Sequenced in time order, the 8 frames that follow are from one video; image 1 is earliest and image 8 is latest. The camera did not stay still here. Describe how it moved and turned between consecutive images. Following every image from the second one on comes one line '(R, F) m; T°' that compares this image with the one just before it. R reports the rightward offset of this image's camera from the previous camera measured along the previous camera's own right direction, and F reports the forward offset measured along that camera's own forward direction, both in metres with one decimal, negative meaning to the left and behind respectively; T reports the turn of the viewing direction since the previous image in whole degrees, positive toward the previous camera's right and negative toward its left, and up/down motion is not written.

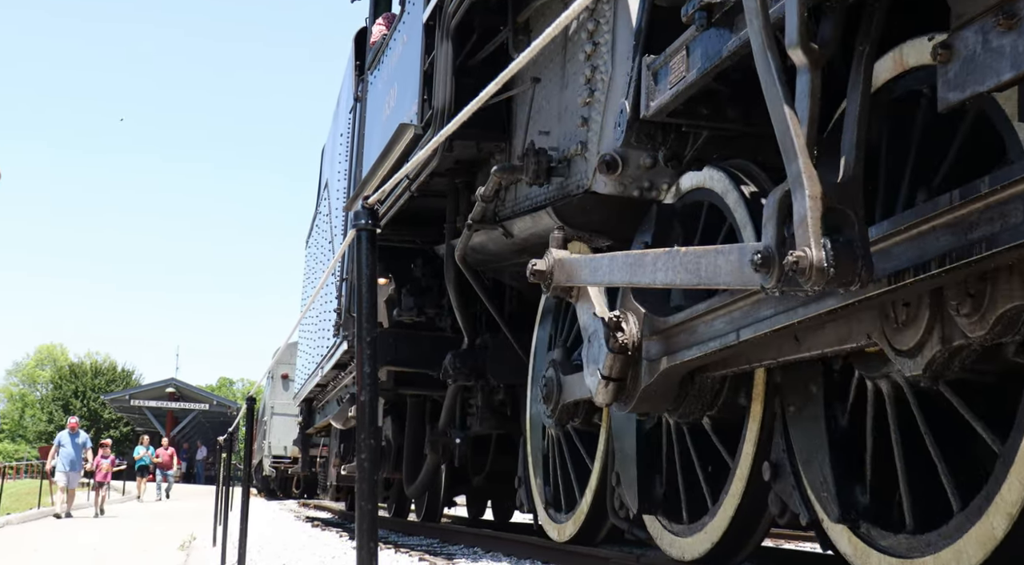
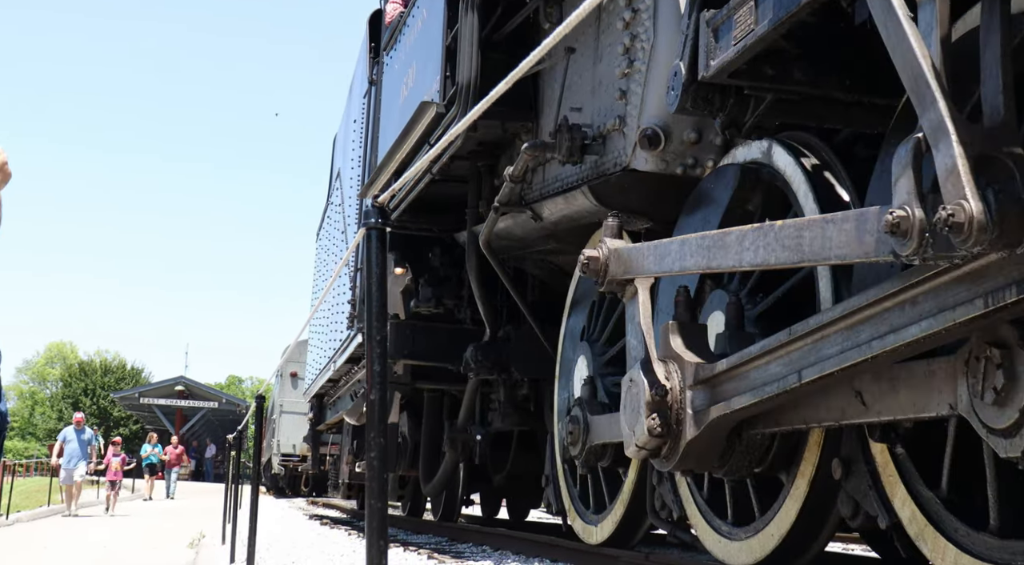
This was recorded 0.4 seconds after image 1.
(-0.1, +0.3) m; 0°
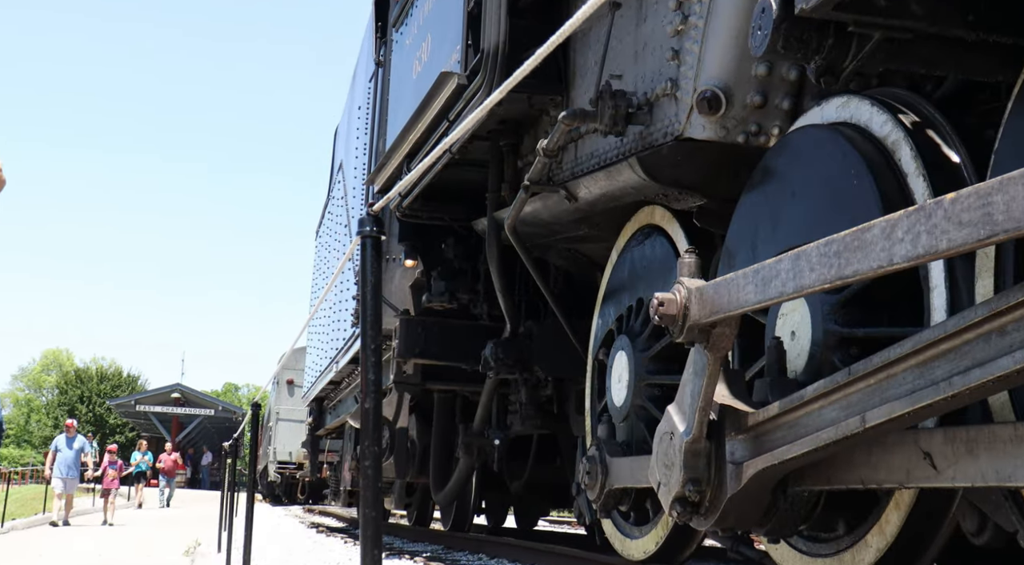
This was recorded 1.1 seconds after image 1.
(-0.2, +0.5) m; 0°
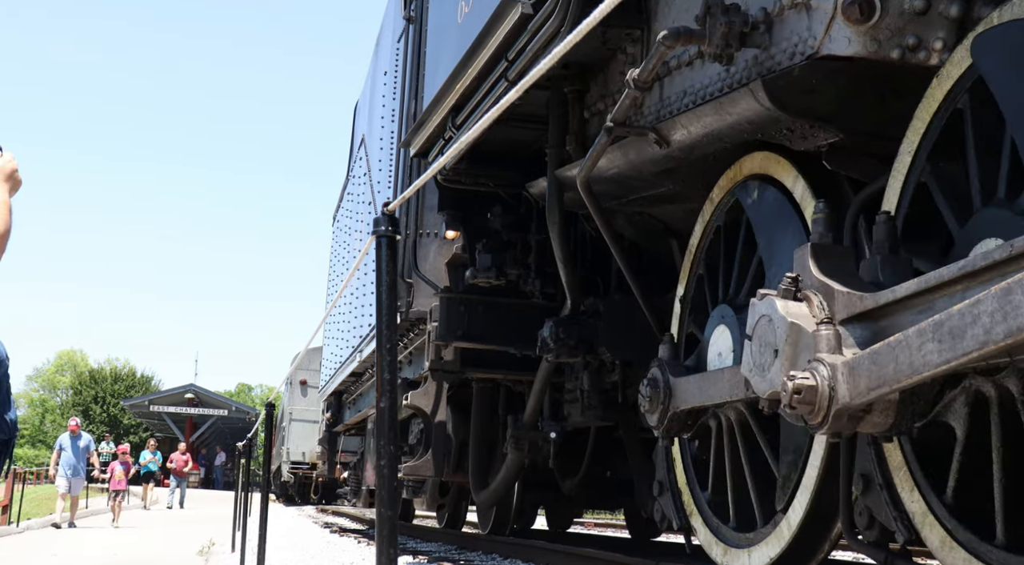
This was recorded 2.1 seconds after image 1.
(-0.3, +0.8) m; -1°
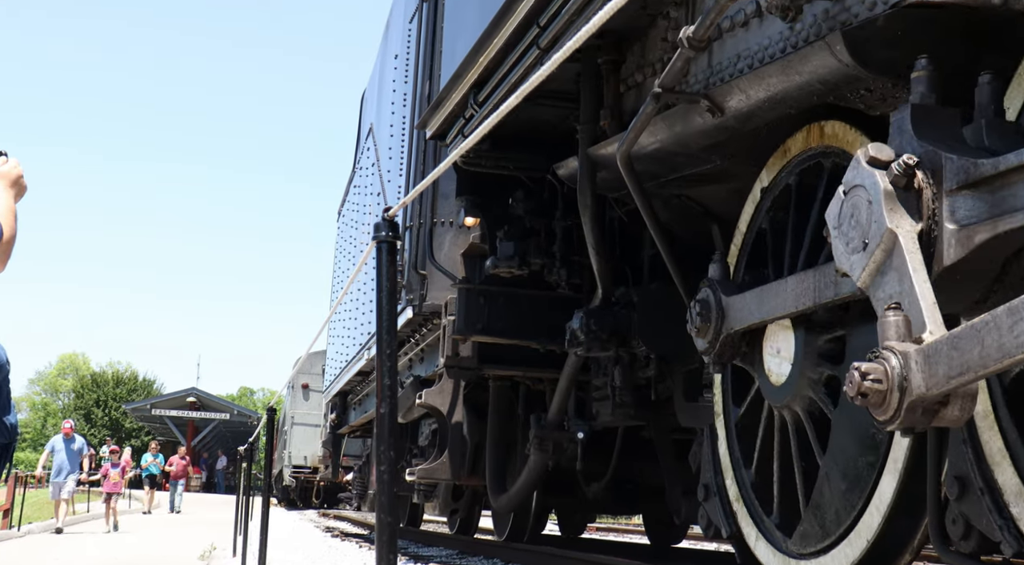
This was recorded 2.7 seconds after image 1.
(-0.1, +0.4) m; 0°
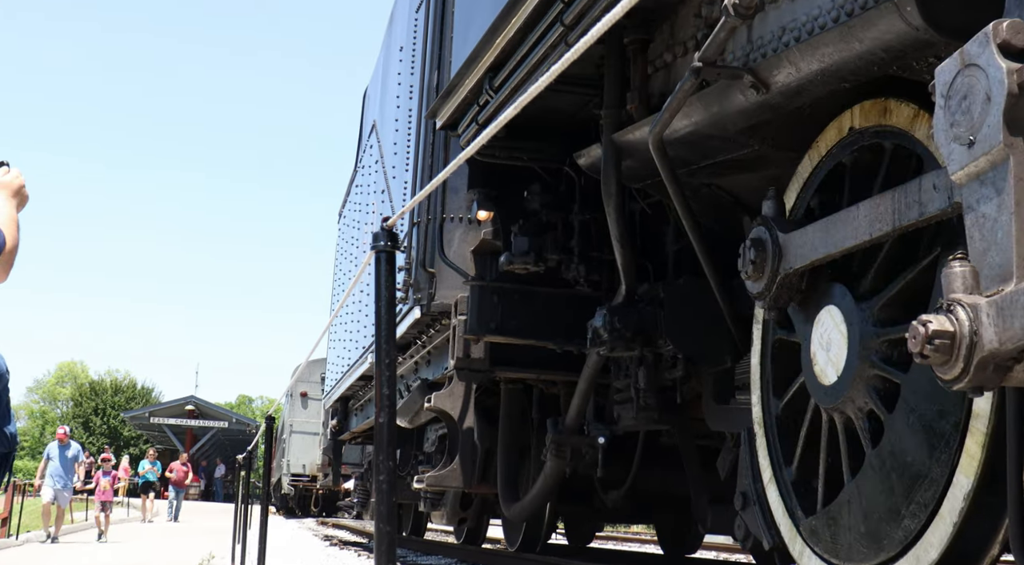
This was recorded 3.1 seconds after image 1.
(-0.1, +0.3) m; 0°
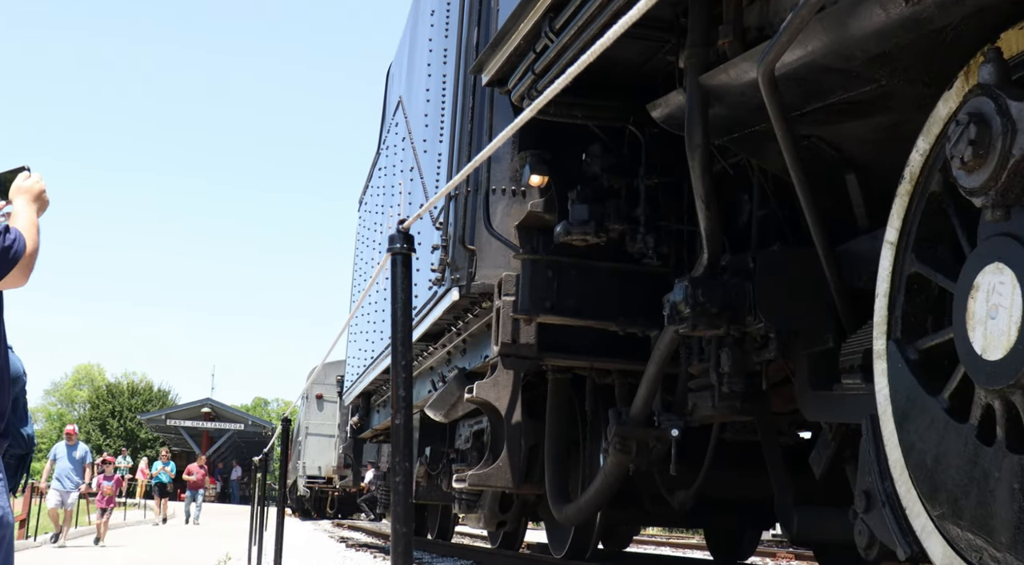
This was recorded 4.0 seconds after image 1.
(-0.2, +0.6) m; -1°
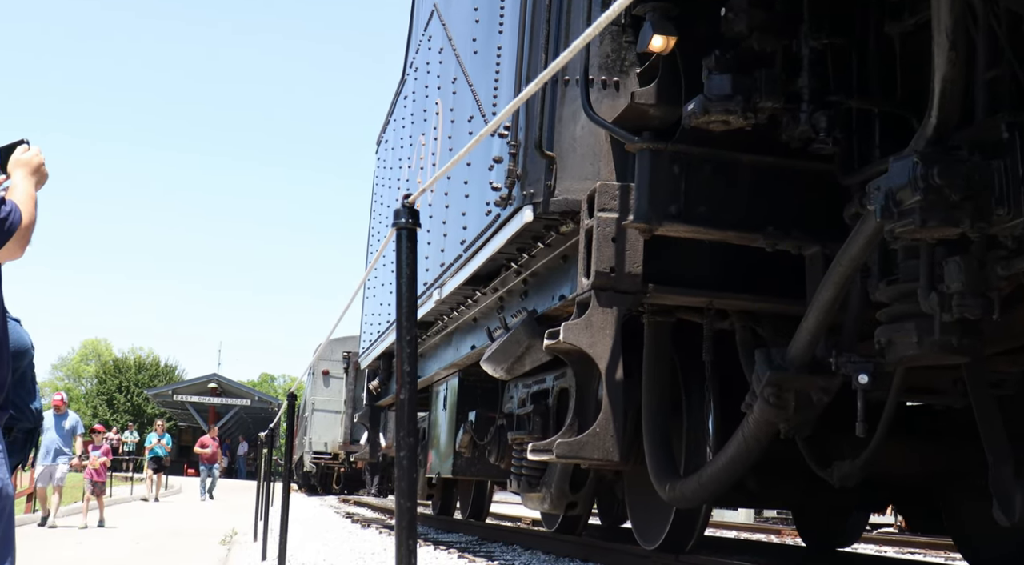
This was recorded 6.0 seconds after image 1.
(-0.4, +1.3) m; 0°
